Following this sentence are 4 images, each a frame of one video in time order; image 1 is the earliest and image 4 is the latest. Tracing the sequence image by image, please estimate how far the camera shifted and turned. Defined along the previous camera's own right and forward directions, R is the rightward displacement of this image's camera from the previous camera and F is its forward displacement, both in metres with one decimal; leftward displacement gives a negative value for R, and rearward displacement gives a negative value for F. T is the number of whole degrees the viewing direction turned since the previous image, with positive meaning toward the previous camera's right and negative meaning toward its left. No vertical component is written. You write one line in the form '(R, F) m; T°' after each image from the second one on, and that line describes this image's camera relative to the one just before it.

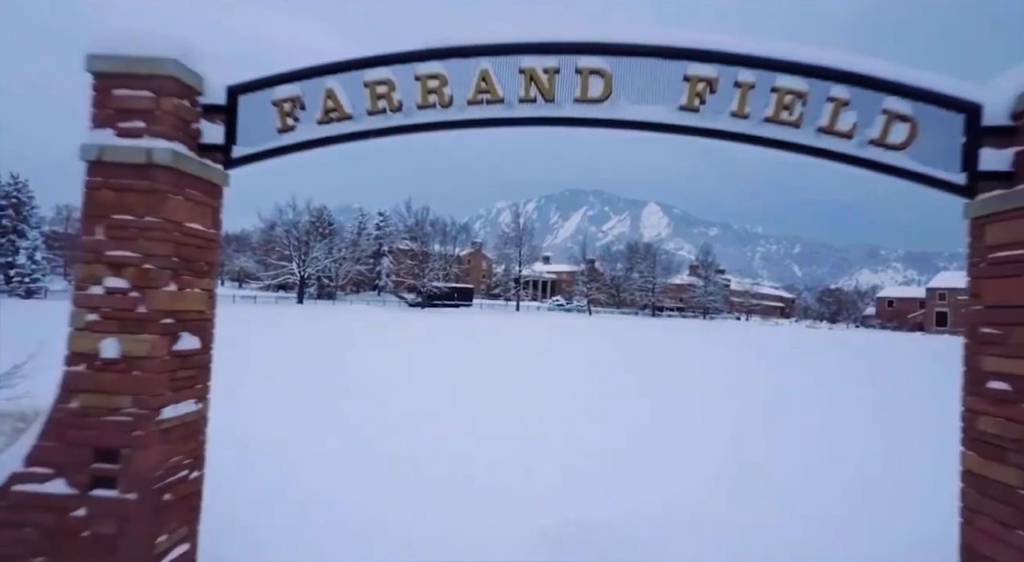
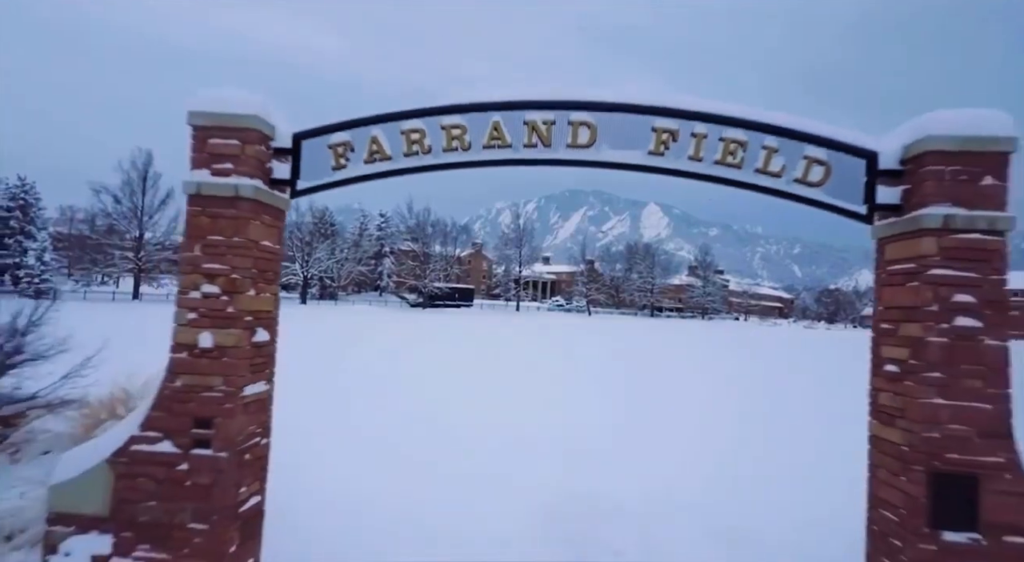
(-0.1, -1.1) m; 0°
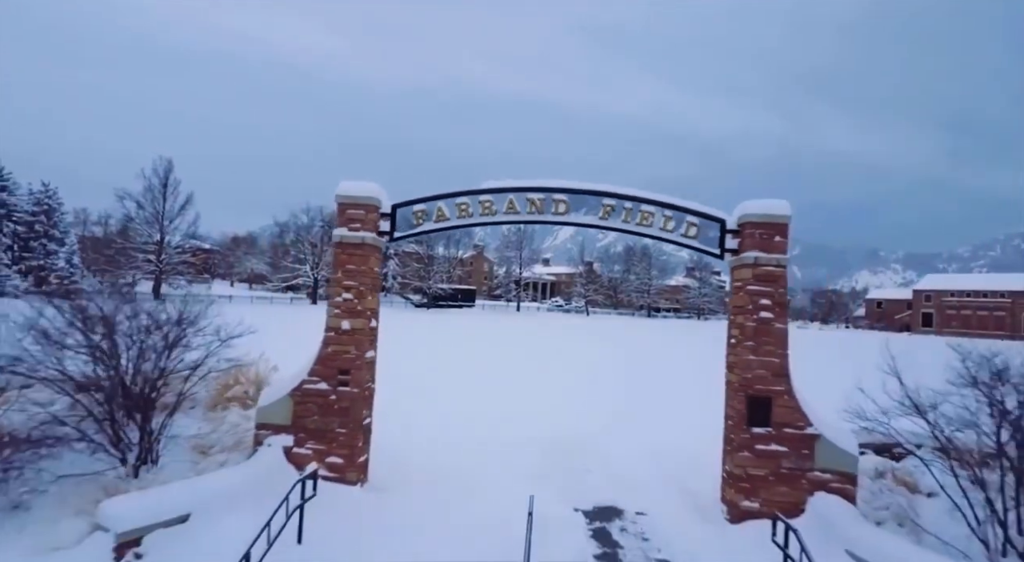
(-0.1, -3.6) m; 0°
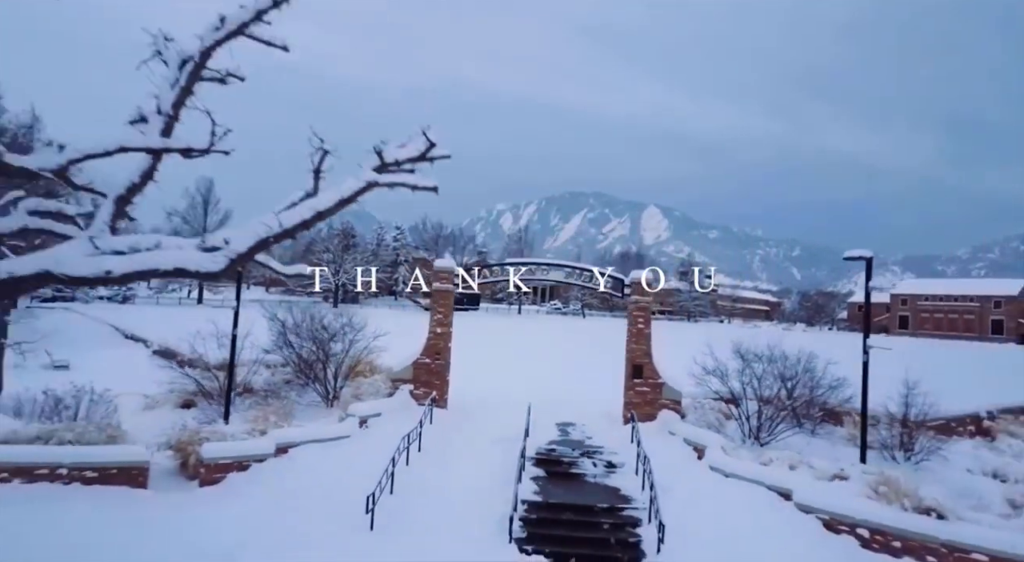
(-0.2, -8.8) m; 0°
